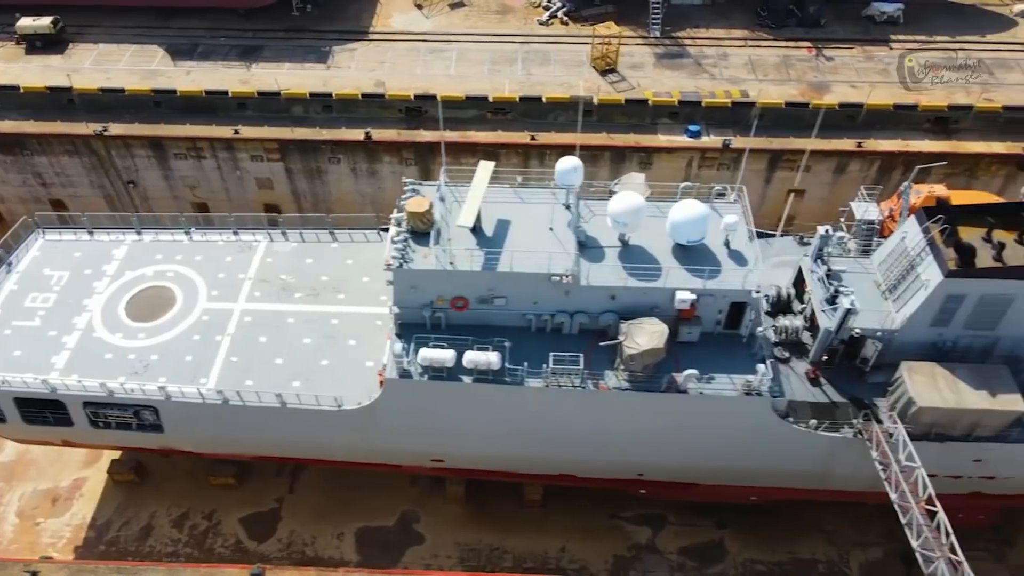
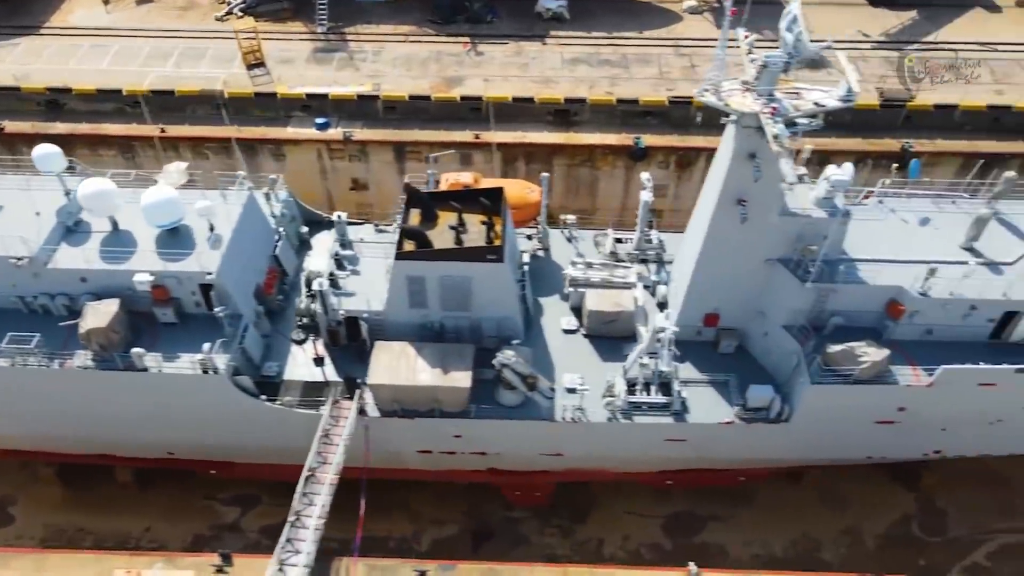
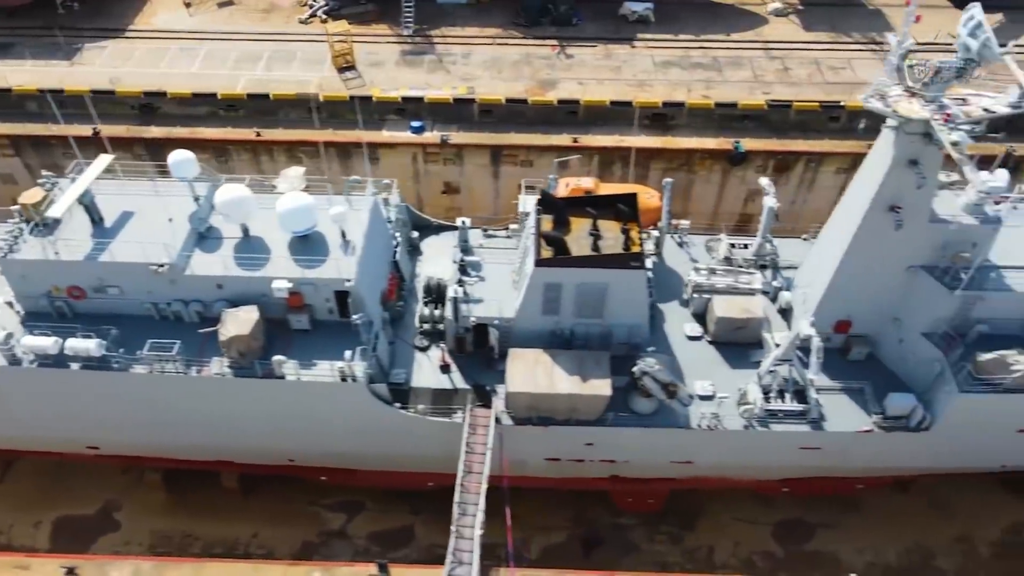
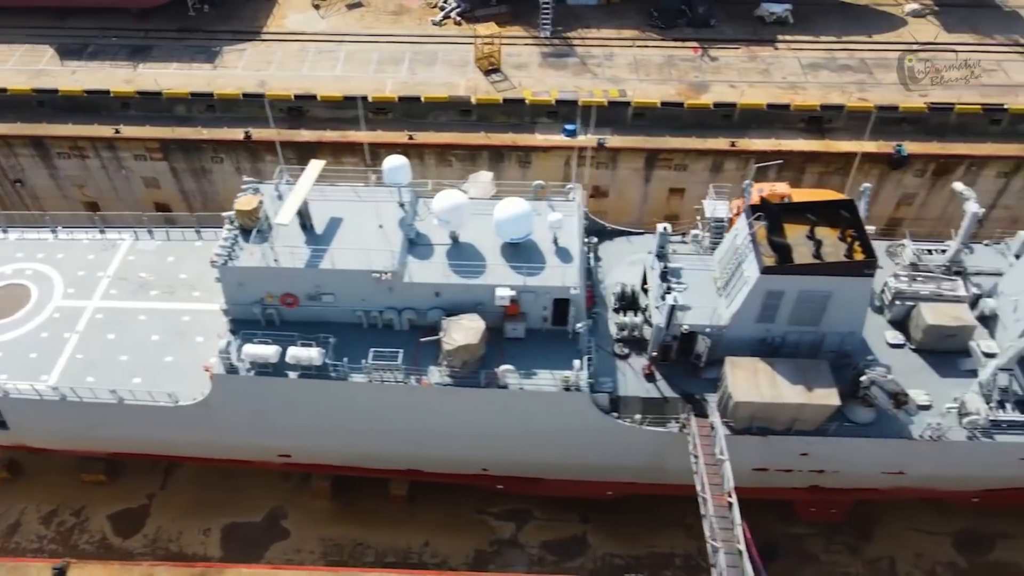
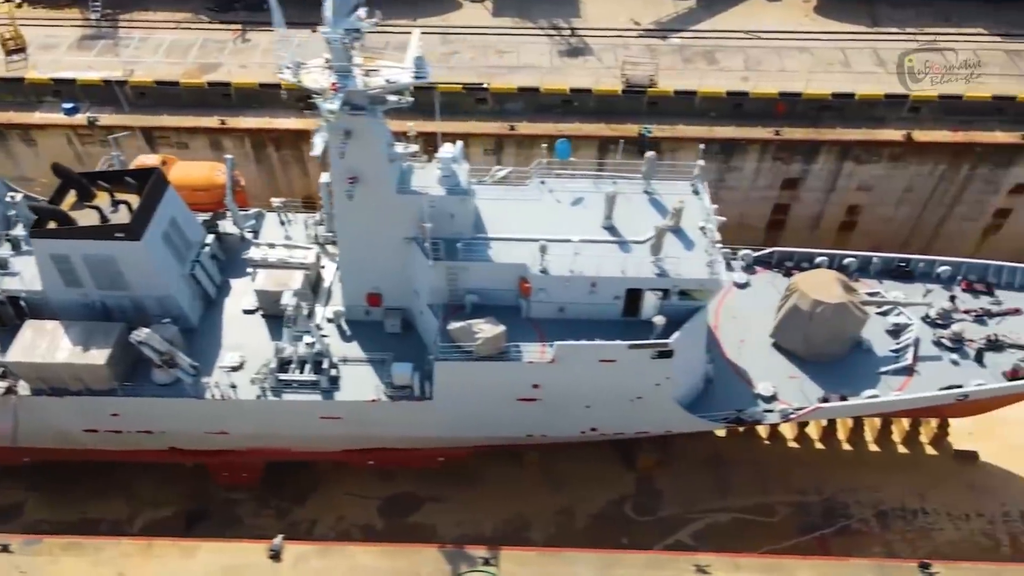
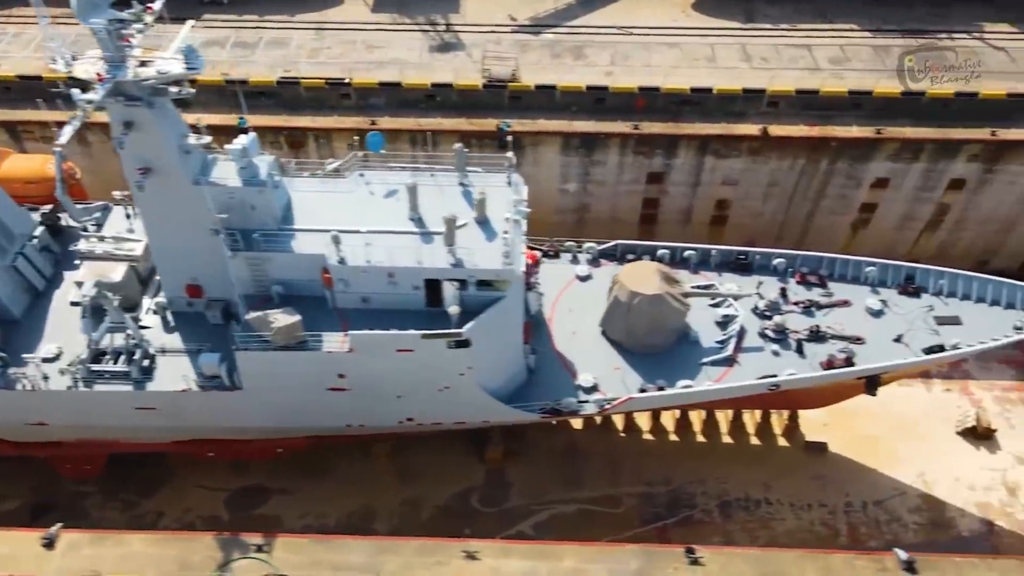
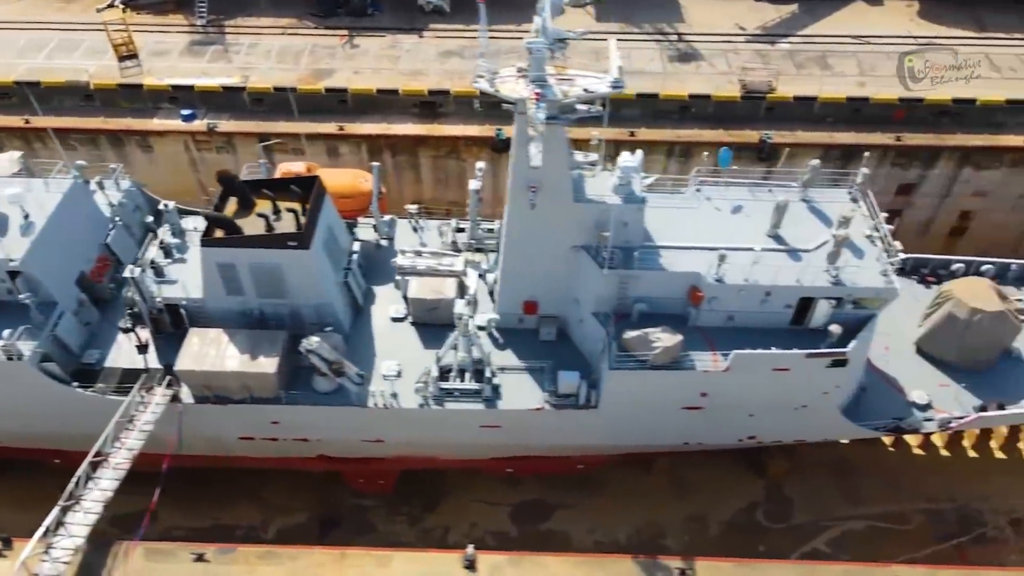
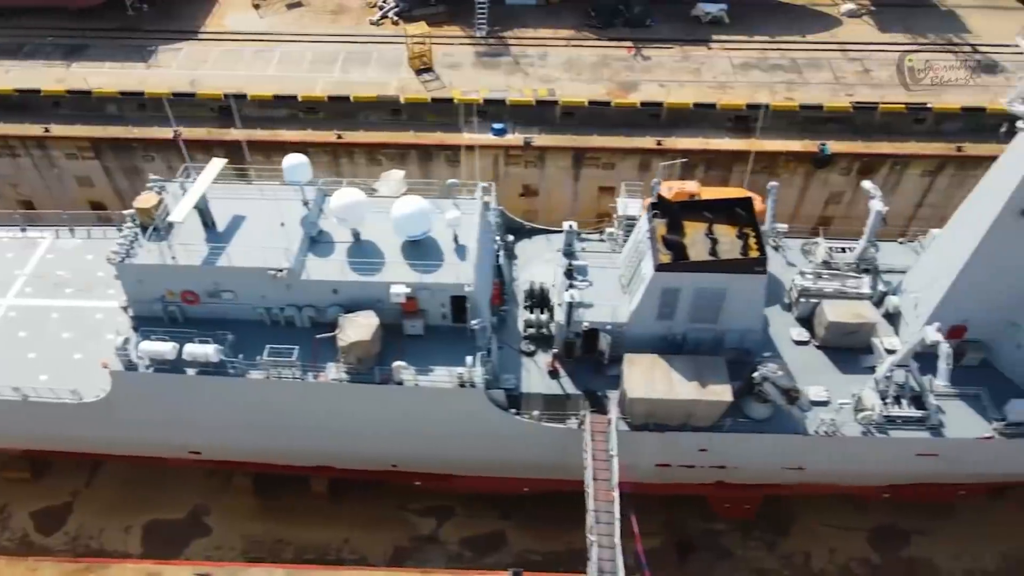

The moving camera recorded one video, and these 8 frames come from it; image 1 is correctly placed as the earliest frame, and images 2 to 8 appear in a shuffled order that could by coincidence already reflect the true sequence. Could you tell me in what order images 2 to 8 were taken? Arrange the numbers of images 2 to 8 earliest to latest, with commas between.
4, 8, 3, 2, 7, 5, 6
